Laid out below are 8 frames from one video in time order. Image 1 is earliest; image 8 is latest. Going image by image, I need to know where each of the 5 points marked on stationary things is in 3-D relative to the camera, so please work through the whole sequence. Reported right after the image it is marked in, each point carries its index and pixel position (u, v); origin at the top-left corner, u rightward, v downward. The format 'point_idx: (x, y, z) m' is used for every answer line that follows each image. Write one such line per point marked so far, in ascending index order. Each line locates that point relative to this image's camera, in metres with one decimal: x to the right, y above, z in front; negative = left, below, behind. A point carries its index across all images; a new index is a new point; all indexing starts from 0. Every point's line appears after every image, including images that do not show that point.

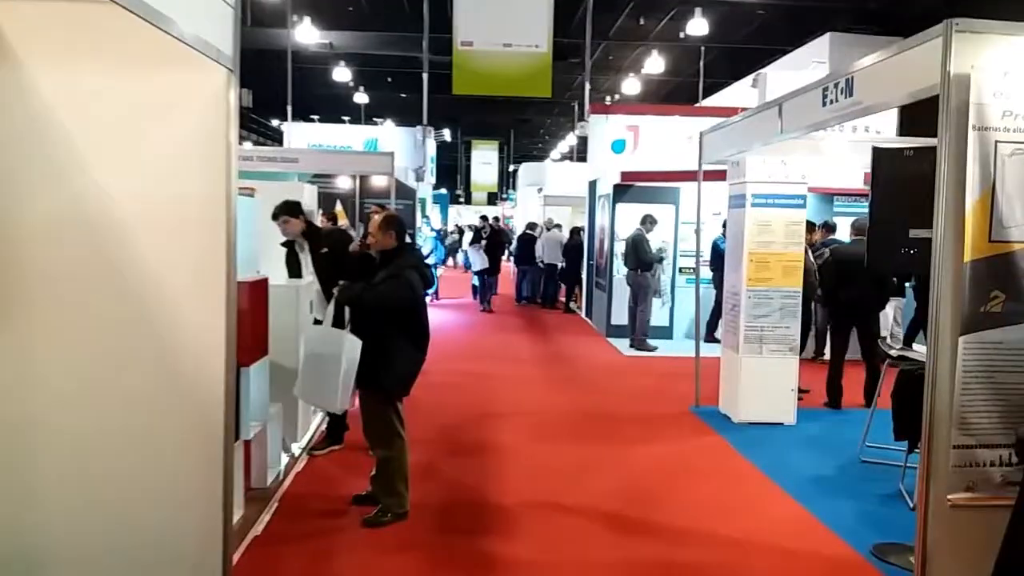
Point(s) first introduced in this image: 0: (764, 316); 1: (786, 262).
0: (+1.7, -0.2, +5.6) m
1: (+1.9, +0.2, +5.6) m
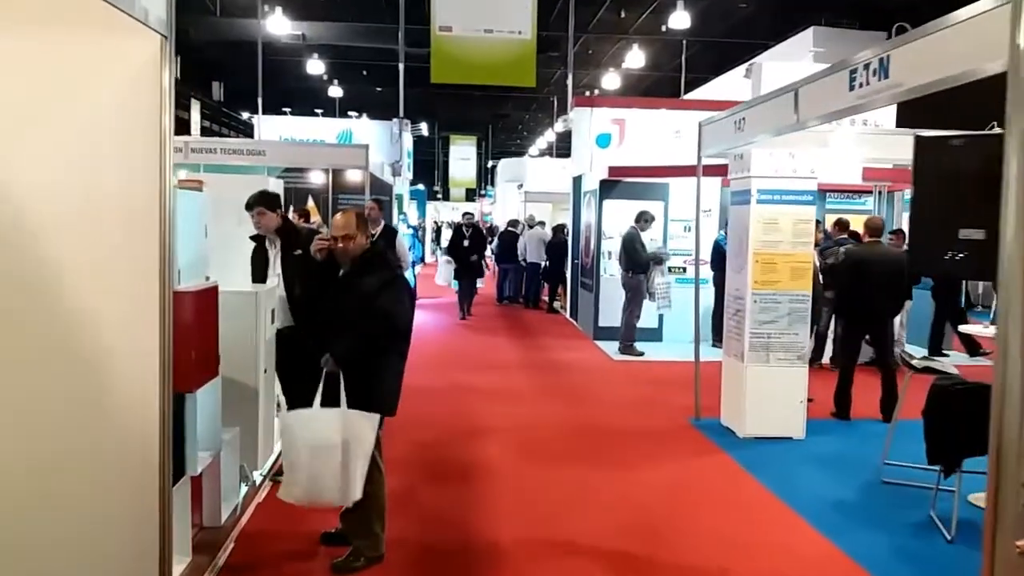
0: (+1.6, -0.2, +5.2) m
1: (+1.8, +0.2, +5.2) m
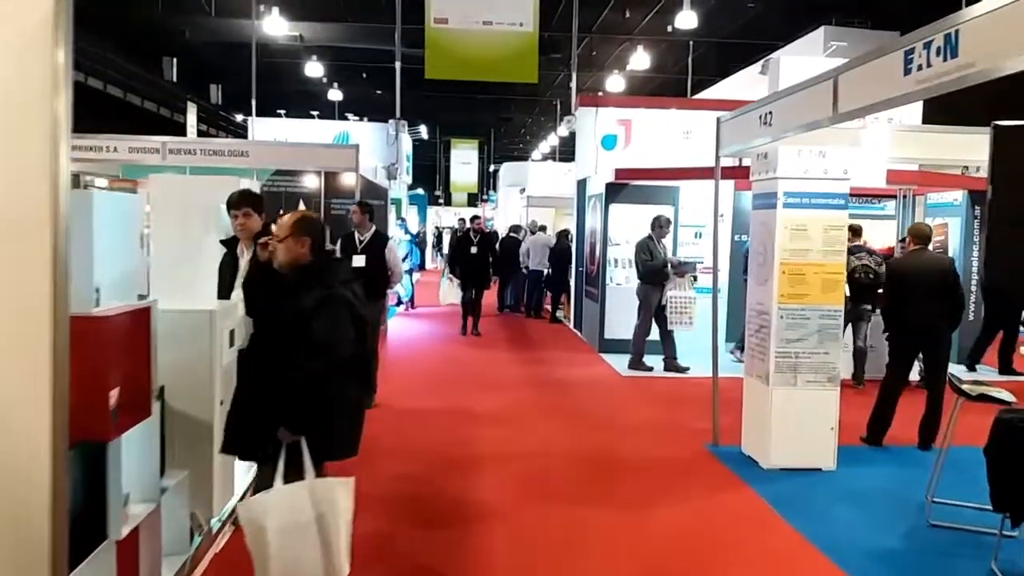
0: (+1.6, -0.3, +4.6) m
1: (+1.8, +0.1, +4.6) m
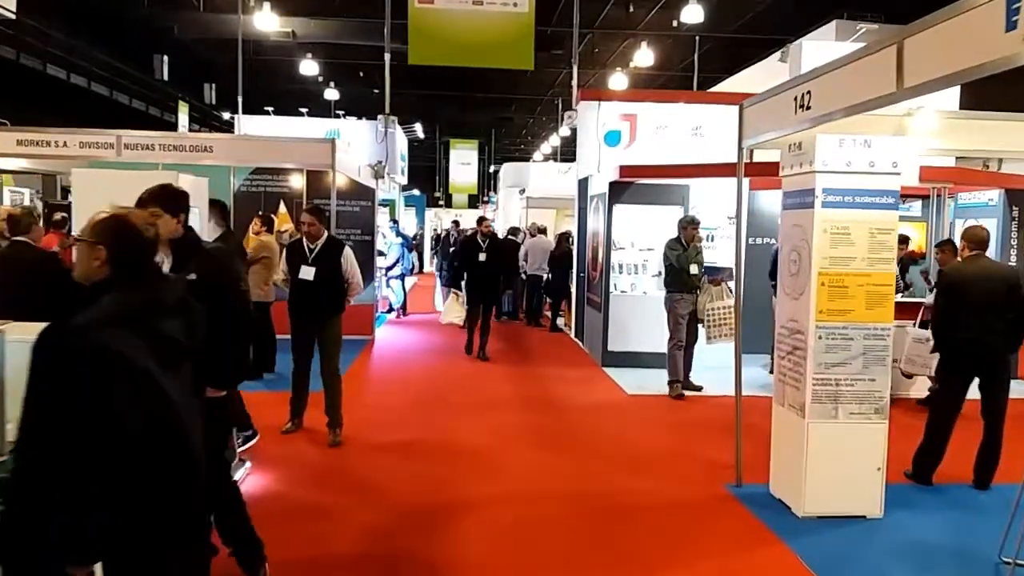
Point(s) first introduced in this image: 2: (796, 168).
0: (+1.6, -0.4, +3.9) m
1: (+1.7, 0.0, +3.9) m
2: (+1.4, +0.6, +4.1) m
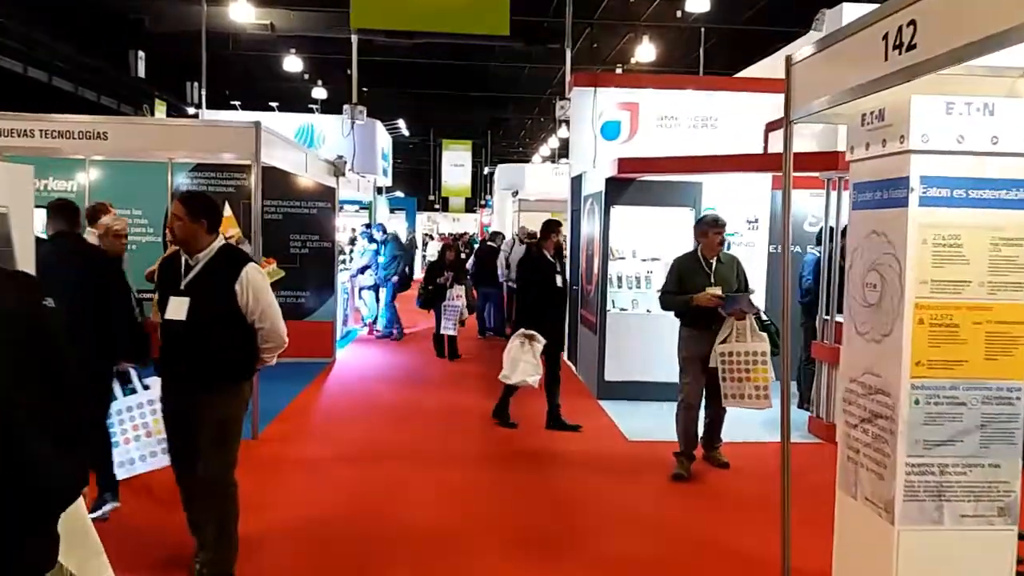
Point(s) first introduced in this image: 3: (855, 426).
0: (+1.4, -0.5, +2.6) m
1: (+1.5, -0.1, +2.6) m
2: (+1.2, +0.5, +2.8) m
3: (+1.2, -0.5, +2.8) m
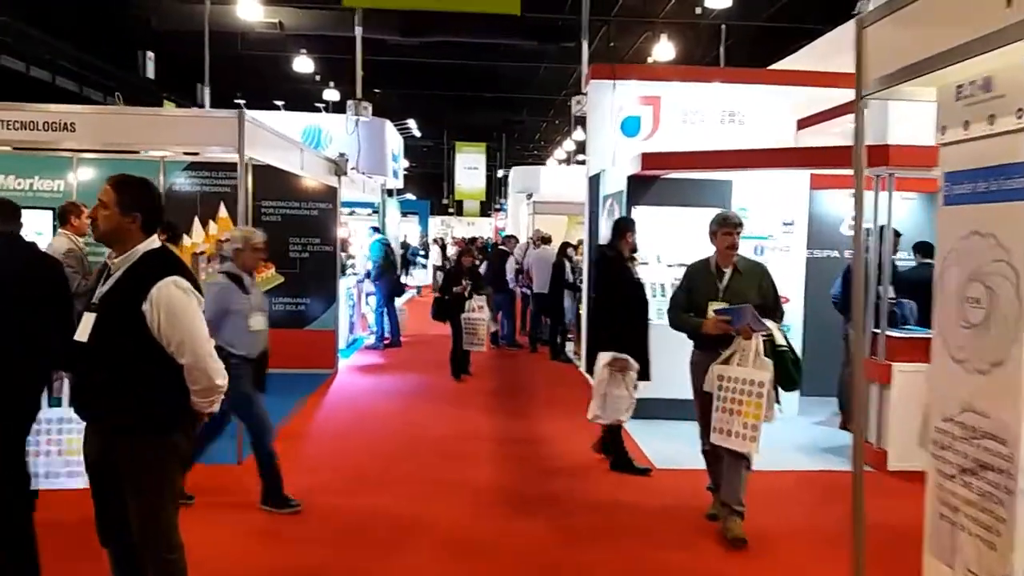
0: (+1.4, -0.5, +2.0) m
1: (+1.5, -0.2, +2.0) m
2: (+1.2, +0.4, +2.2) m
3: (+1.2, -0.5, +2.3) m
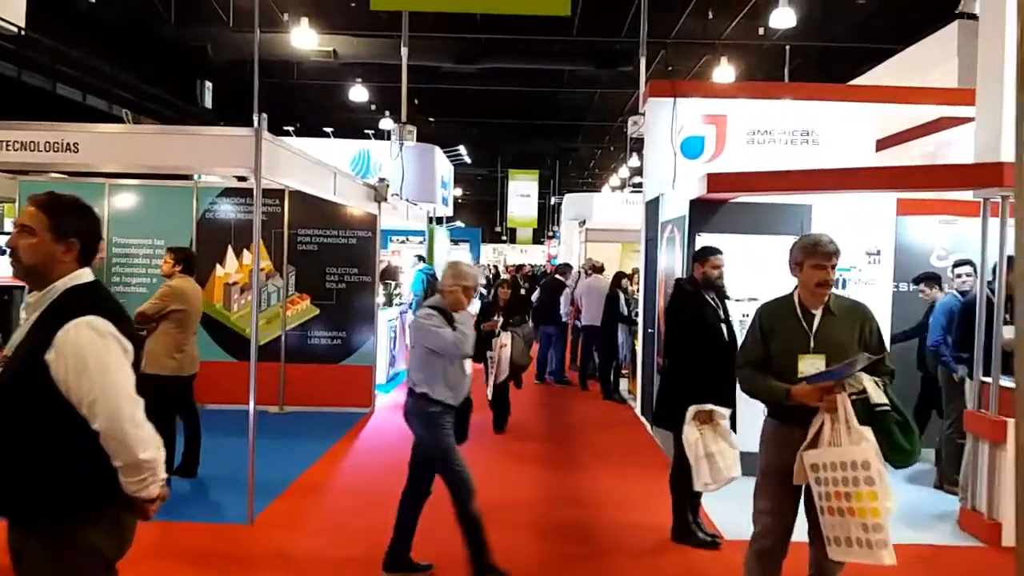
0: (+1.4, -0.6, +1.3) m
1: (+1.6, -0.3, +1.3) m
2: (+1.3, +0.3, +1.5) m
3: (+1.3, -0.6, +1.6) m
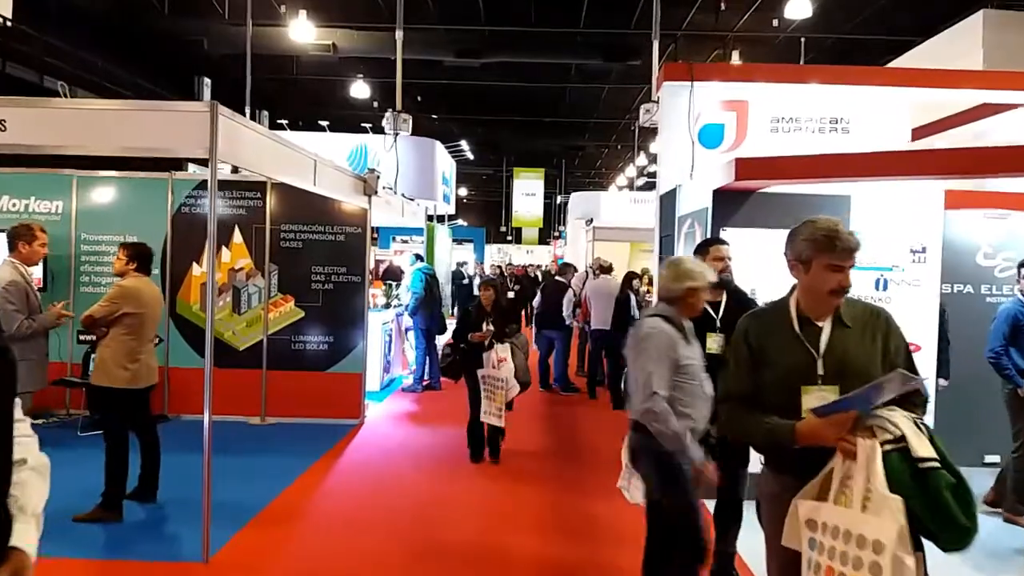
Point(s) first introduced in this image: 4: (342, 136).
0: (+1.4, -0.6, +0.7) m
1: (+1.6, -0.3, +0.7) m
2: (+1.3, +0.3, +0.9) m
3: (+1.2, -0.6, +1.0) m
4: (-2.4, +2.1, +11.0) m
